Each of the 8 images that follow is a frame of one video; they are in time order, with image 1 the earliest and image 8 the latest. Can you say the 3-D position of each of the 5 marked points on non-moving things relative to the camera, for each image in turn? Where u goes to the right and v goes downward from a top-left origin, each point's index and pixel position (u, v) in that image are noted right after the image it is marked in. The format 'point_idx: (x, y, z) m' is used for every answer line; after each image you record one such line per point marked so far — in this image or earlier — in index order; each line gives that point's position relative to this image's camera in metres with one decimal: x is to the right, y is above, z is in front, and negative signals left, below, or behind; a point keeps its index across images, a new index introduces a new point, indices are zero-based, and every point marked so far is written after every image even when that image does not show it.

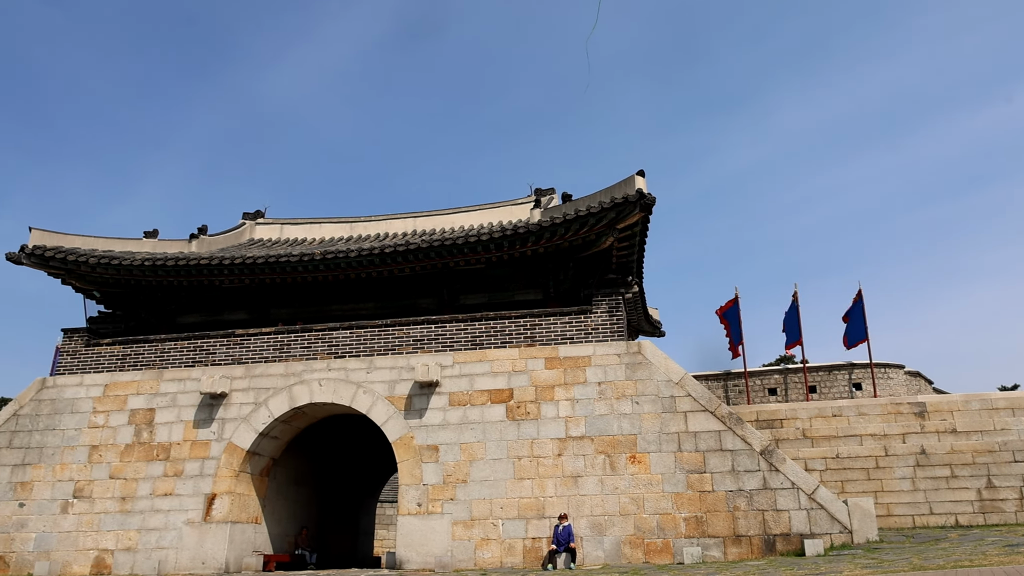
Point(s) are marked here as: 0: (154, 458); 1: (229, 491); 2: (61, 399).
0: (-5.7, -2.7, +12.0) m
1: (-4.3, -3.1, +11.6) m
2: (-7.6, -1.9, +12.8) m
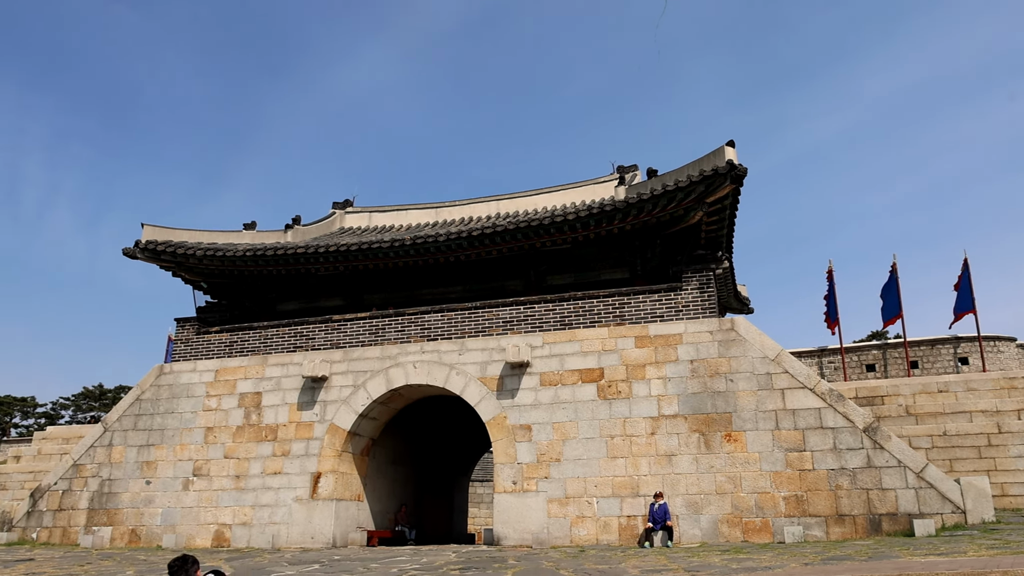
0: (-4.2, -2.5, +12.7) m
1: (-2.9, -2.9, +12.1) m
2: (-6.0, -1.7, +13.6) m
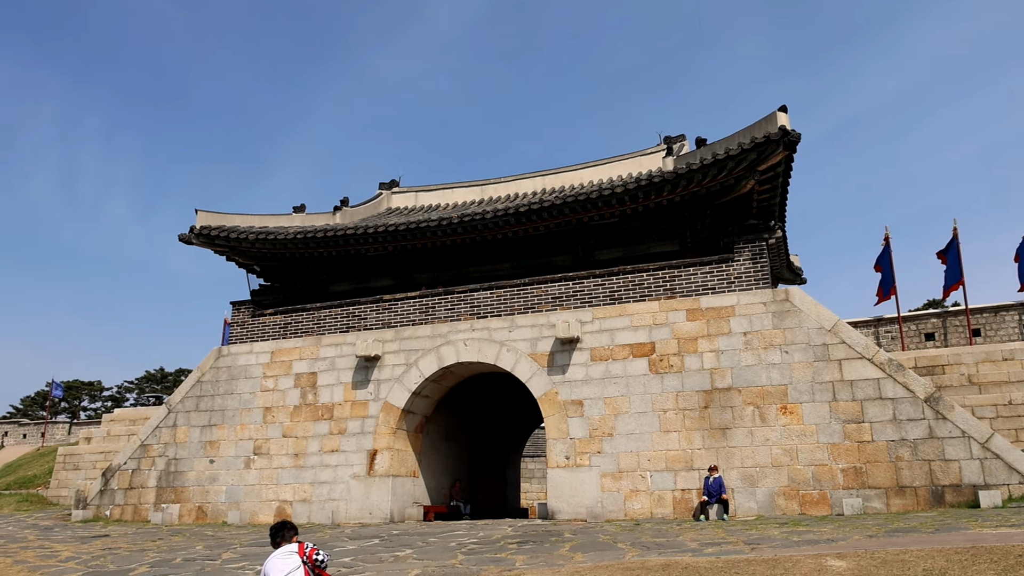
0: (-3.3, -2.2, +13.0) m
1: (-2.0, -2.6, +12.3) m
2: (-5.1, -1.4, +14.0) m
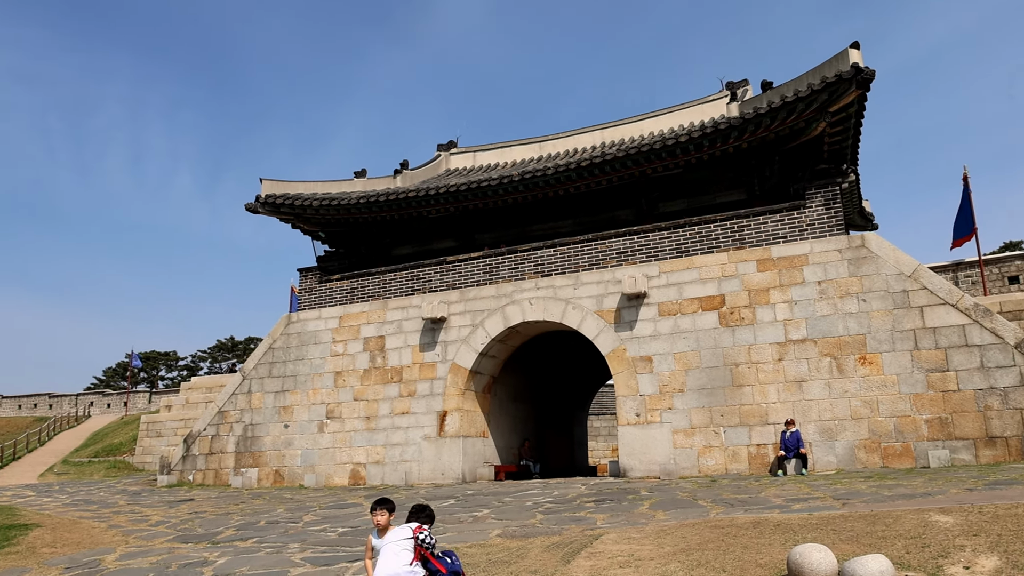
0: (-2.1, -1.6, +13.1) m
1: (-0.9, -2.0, +12.4) m
2: (-3.9, -0.8, +14.2) m
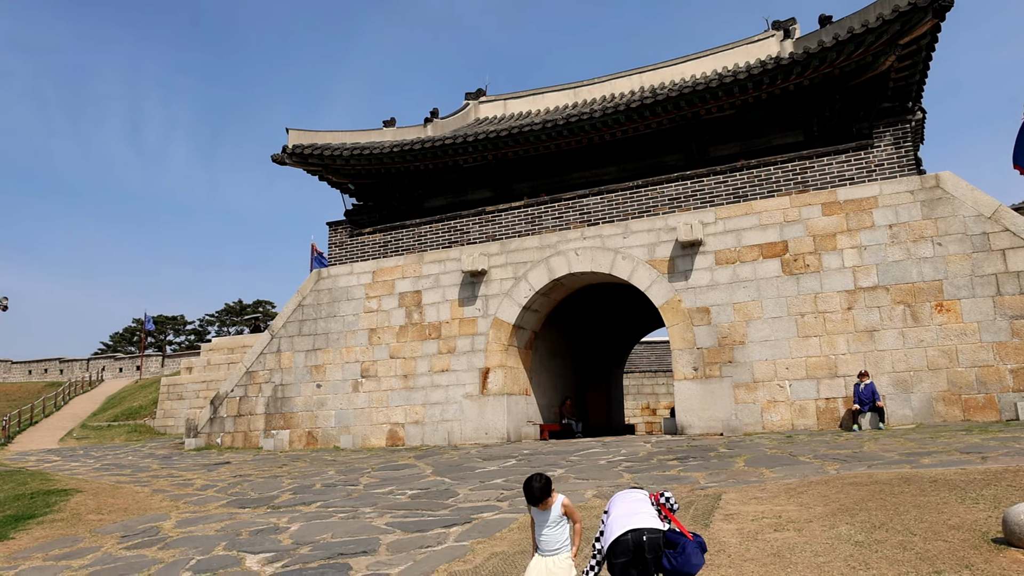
0: (-1.4, -0.8, +12.5) m
1: (-0.2, -1.2, +11.8) m
2: (-3.2, 0.0, +13.6) m
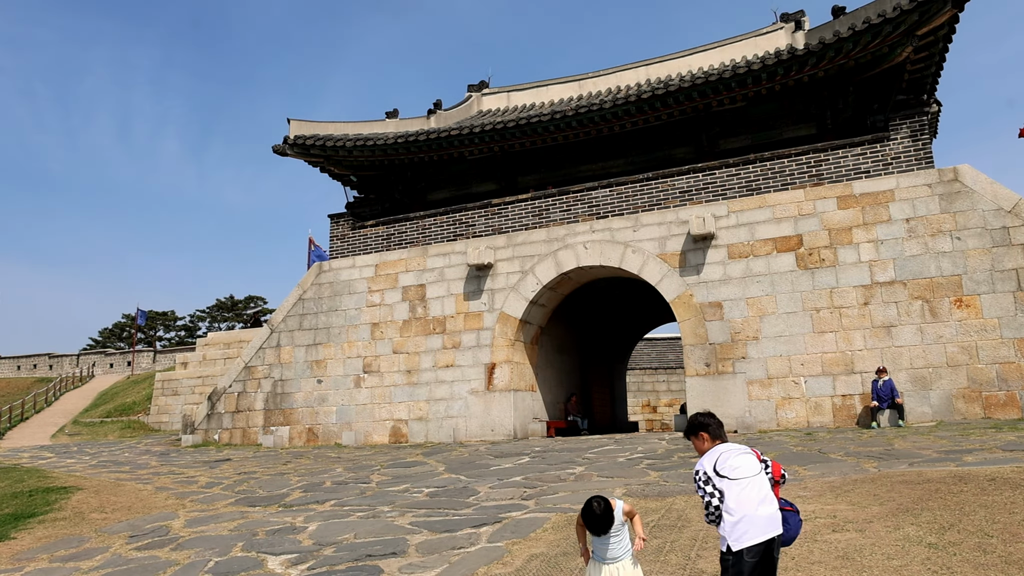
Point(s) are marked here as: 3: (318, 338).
0: (-1.3, -0.7, +12.3) m
1: (-0.1, -1.1, +11.6) m
2: (-3.1, +0.1, +13.3) m
3: (-3.4, -0.9, +13.1) m
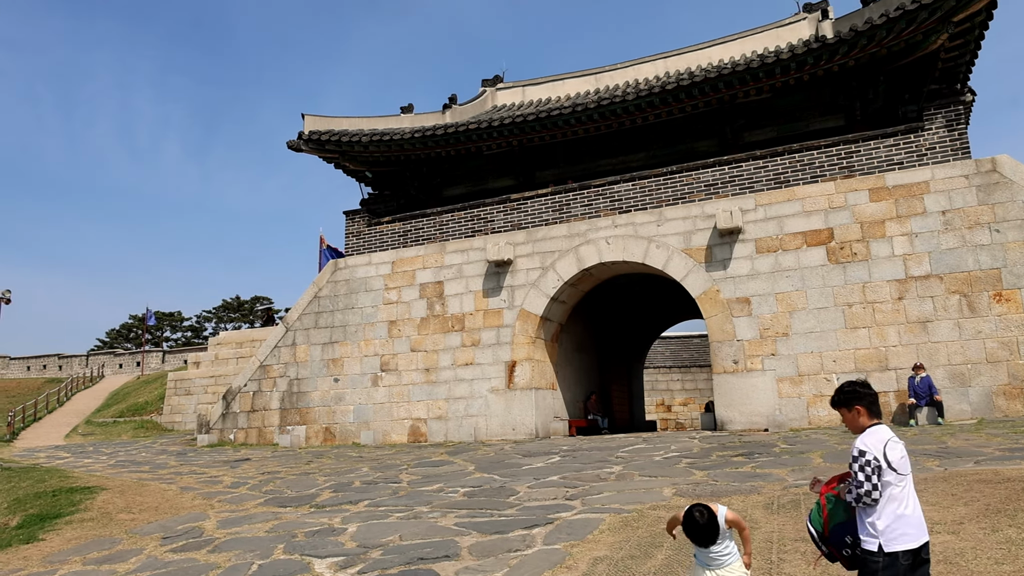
0: (-1.0, -0.7, +12.0) m
1: (+0.3, -1.0, +11.4) m
2: (-2.7, +0.2, +13.1) m
3: (-3.1, -0.8, +12.9) m
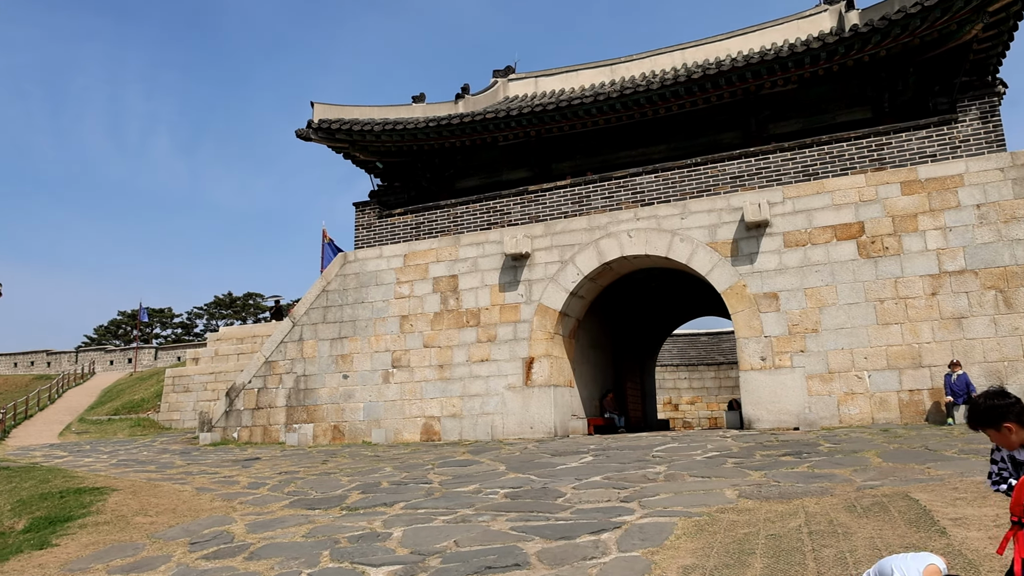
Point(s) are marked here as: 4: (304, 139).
0: (-0.7, -0.6, +11.7) m
1: (+0.5, -1.0, +11.0) m
2: (-2.5, +0.3, +12.7) m
3: (-2.8, -0.7, +12.5) m
4: (-3.5, +2.5, +12.6) m
